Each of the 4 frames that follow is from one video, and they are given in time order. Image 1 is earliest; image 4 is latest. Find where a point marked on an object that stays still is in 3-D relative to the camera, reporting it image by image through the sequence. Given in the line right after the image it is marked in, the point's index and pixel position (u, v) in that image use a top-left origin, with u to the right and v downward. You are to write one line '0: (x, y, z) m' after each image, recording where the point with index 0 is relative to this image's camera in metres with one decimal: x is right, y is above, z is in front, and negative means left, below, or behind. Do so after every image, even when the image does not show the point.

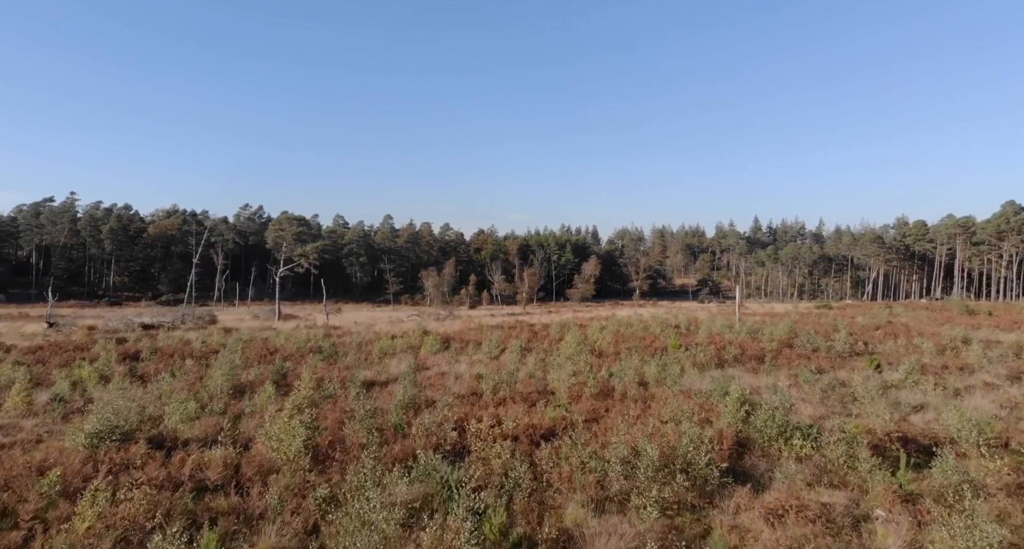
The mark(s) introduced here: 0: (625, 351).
0: (+3.2, -2.1, +18.9) m
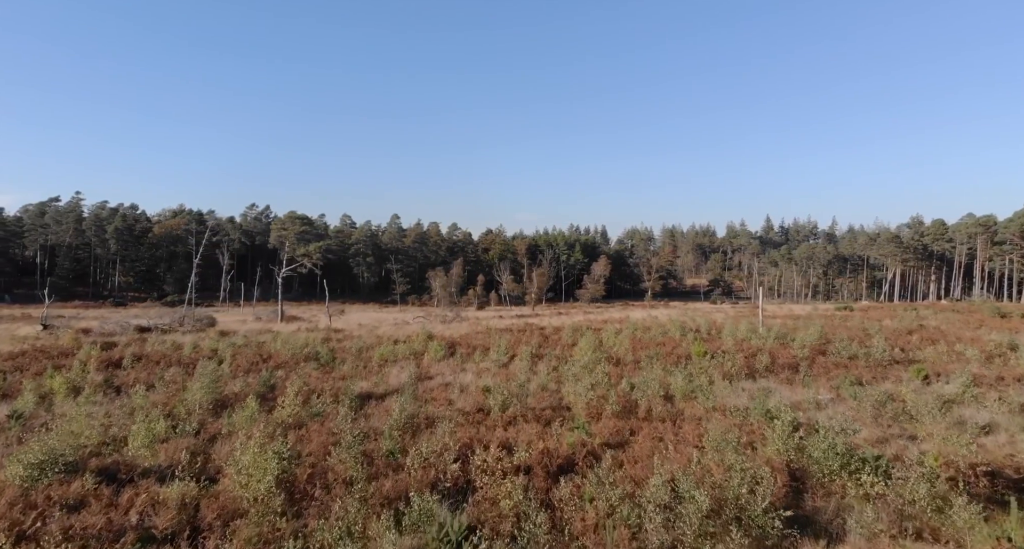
0: (+3.4, -2.2, +17.4) m
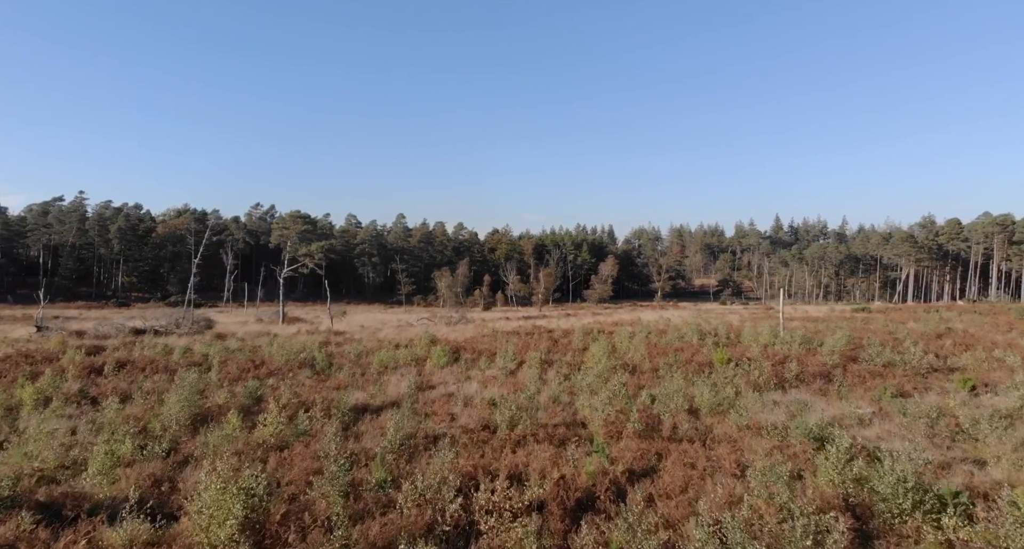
0: (+3.6, -2.2, +16.2) m
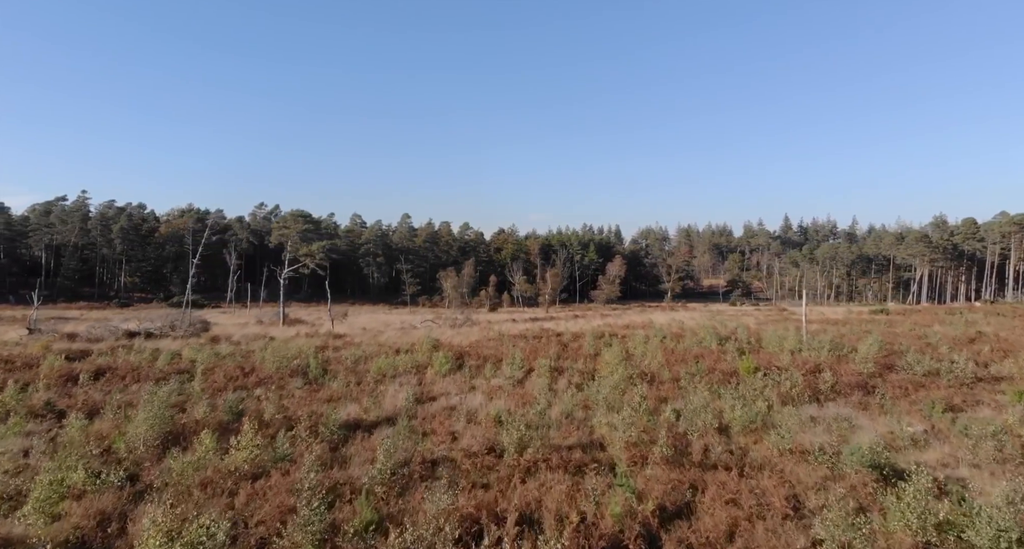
0: (+3.8, -2.2, +14.8) m
